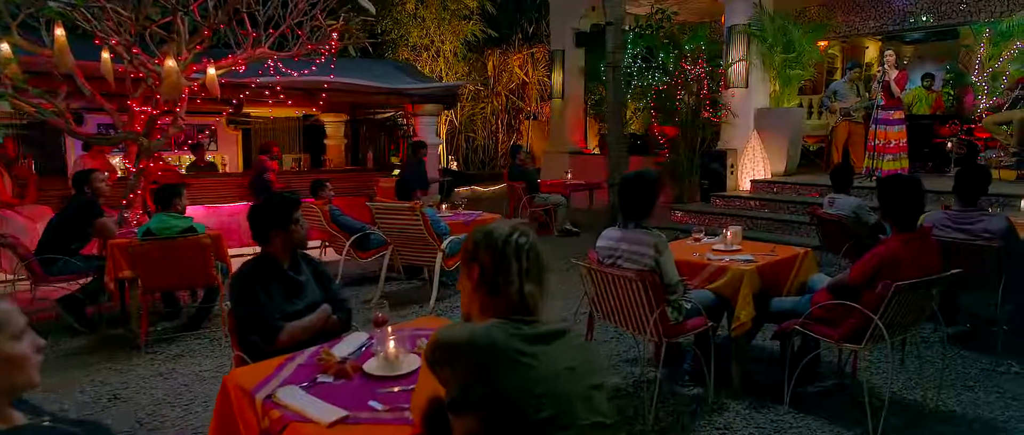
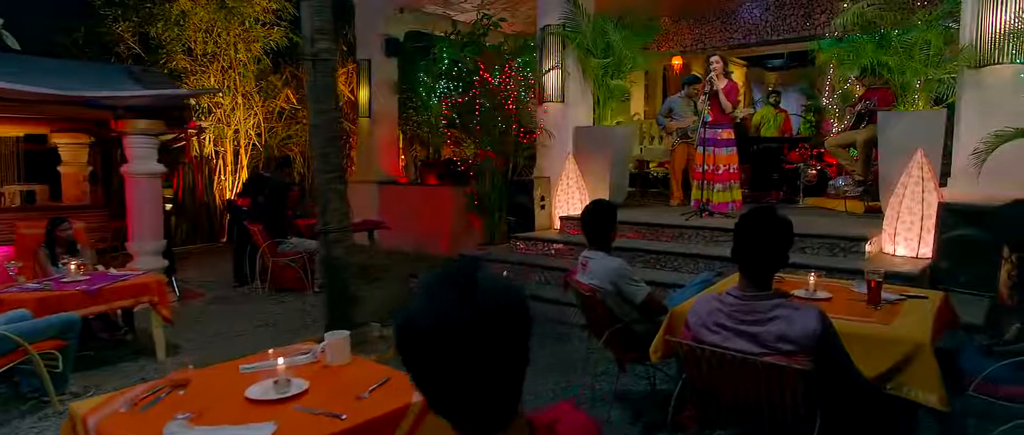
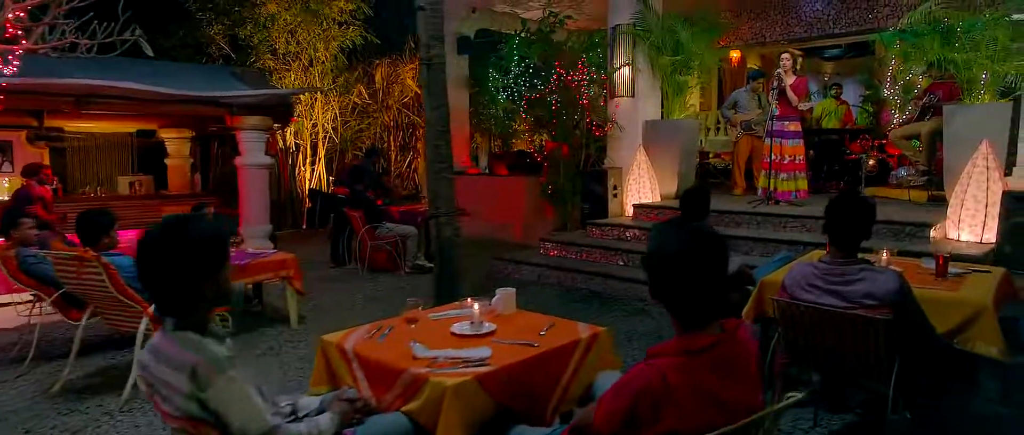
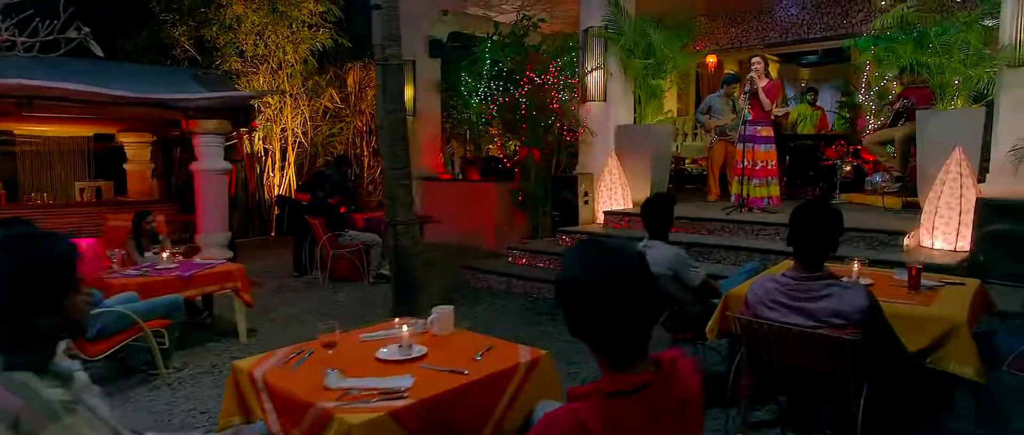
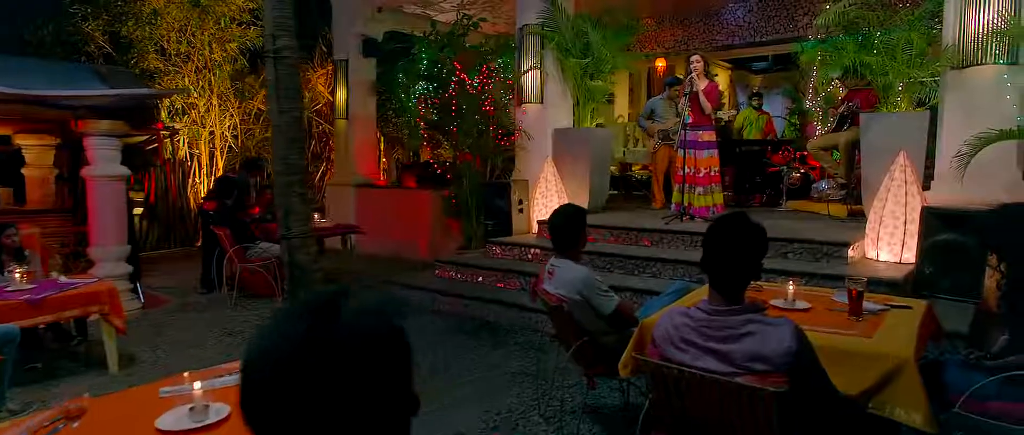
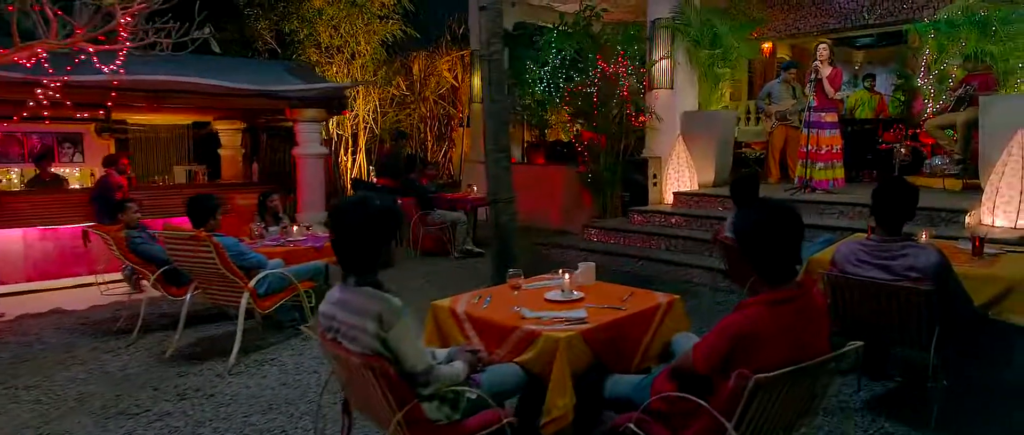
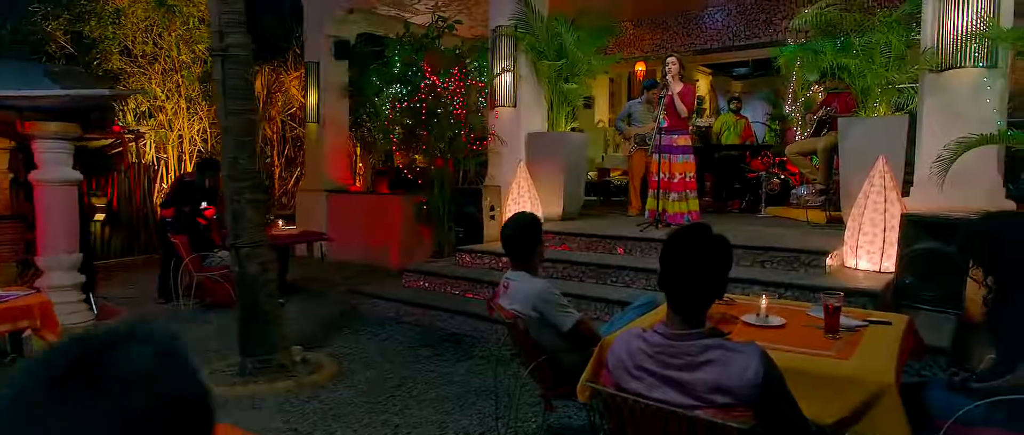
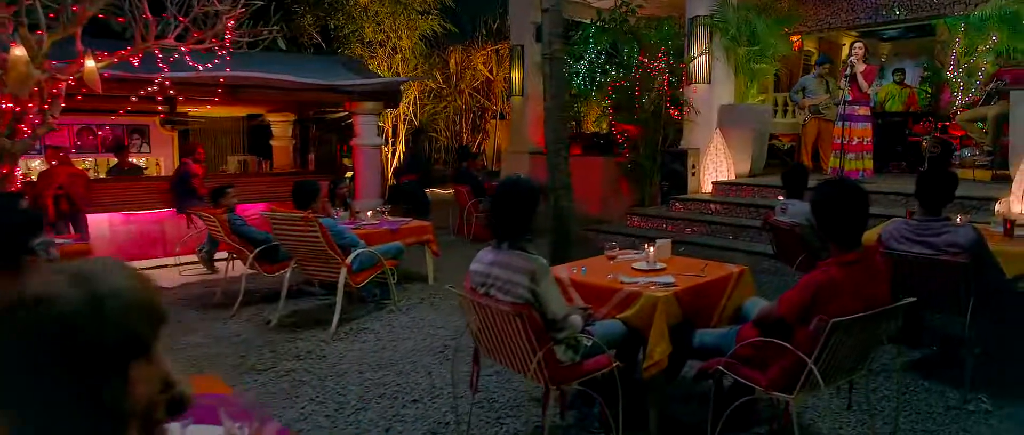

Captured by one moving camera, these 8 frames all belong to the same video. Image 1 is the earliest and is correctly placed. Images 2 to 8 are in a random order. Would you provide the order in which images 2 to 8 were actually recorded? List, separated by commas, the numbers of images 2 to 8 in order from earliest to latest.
8, 6, 3, 4, 2, 5, 7
